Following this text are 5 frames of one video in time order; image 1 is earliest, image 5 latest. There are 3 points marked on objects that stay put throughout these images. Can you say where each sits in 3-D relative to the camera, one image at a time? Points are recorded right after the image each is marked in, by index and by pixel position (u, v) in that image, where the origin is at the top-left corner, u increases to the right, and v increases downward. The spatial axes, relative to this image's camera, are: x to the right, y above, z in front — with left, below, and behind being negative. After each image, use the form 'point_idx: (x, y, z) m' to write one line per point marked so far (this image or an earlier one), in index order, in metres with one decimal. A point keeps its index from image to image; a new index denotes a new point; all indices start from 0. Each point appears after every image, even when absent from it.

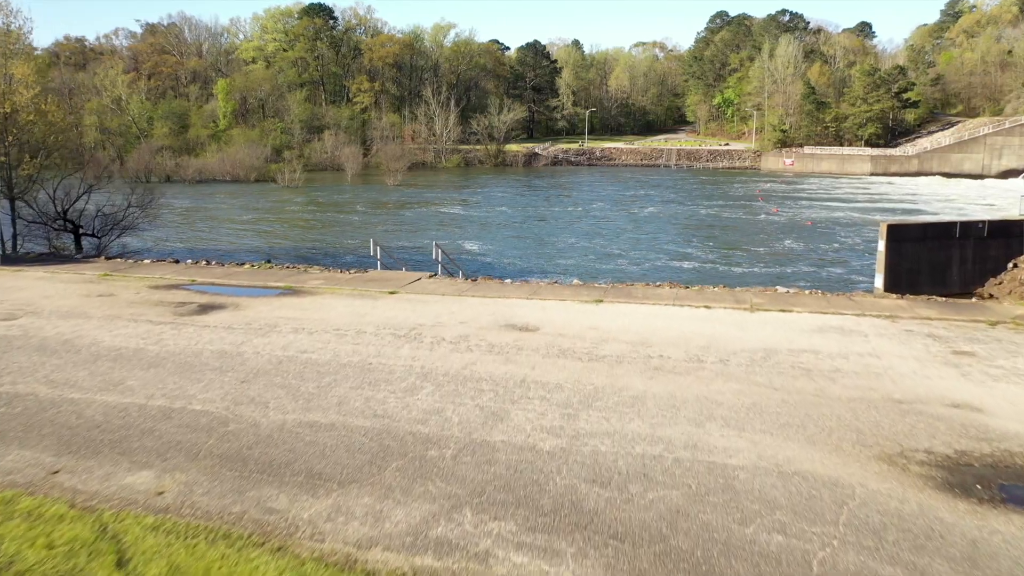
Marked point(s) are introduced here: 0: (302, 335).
0: (-2.9, -0.7, +11.4) m
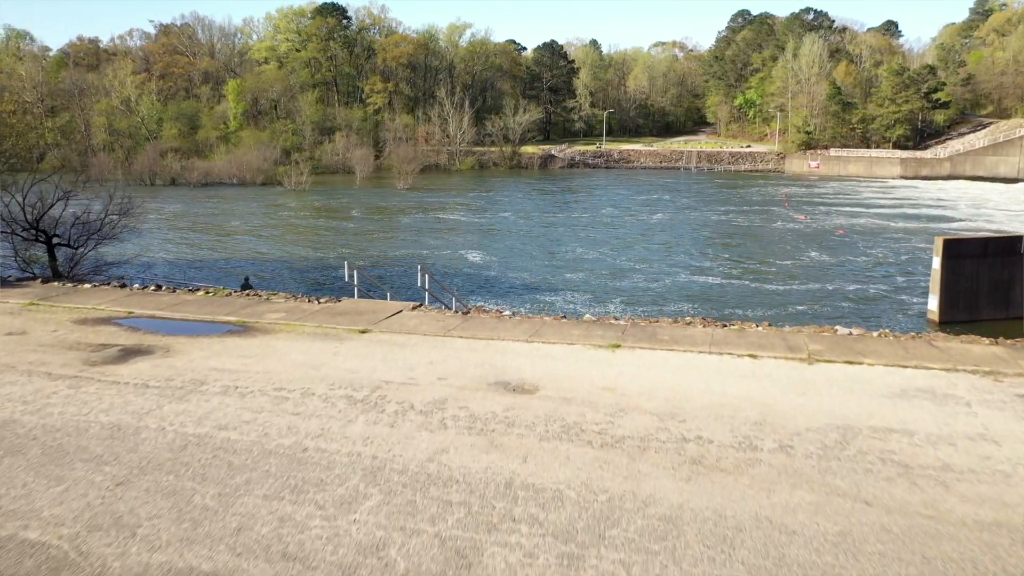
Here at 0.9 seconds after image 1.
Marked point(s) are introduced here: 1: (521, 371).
0: (-3.0, -1.2, +8.8) m
1: (+0.1, -1.0, +9.8) m
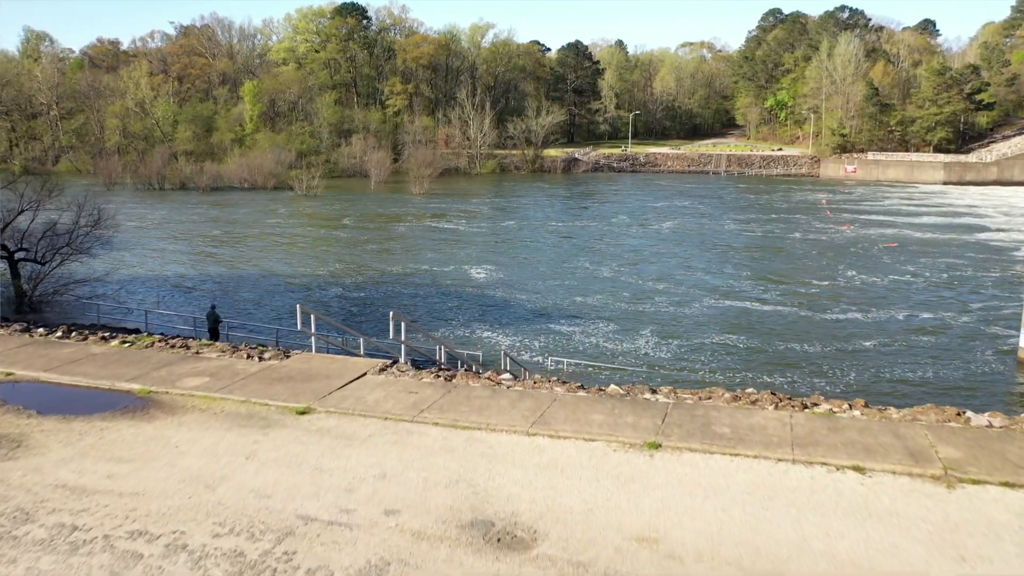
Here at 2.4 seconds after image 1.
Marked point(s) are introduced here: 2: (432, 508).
0: (-3.1, -1.8, +5.6) m
1: (0.0, -1.7, +6.5) m
2: (-0.6, -1.7, +6.4) m
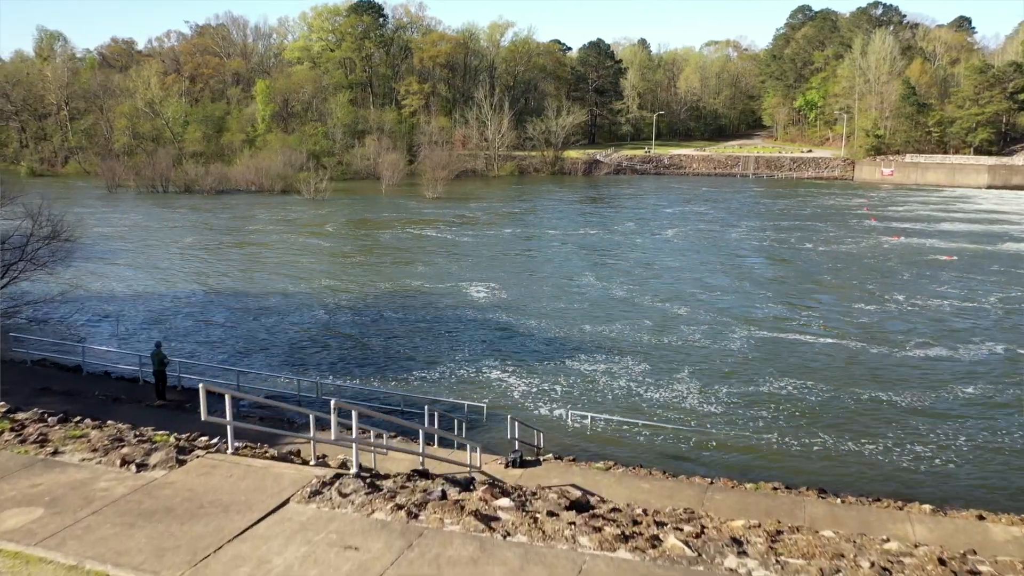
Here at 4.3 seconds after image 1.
0: (-3.2, -2.5, +2.2) m
1: (-0.1, -2.3, +3.0) m
2: (-0.7, -2.3, +2.9) m
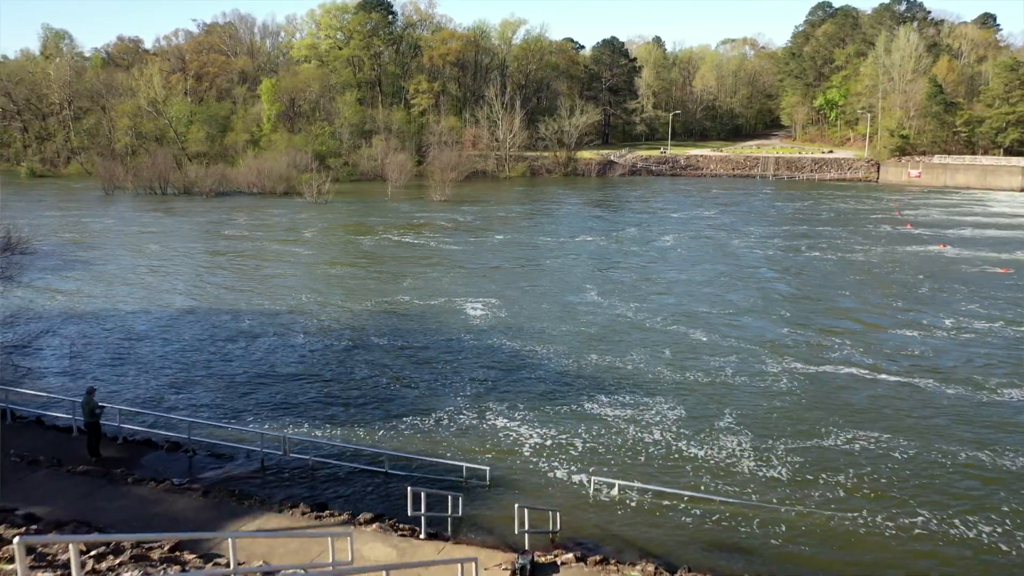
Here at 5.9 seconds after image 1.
0: (-3.3, -3.0, -0.6) m
1: (-0.1, -2.8, +0.2) m
2: (-0.7, -2.8, +0.1) m
